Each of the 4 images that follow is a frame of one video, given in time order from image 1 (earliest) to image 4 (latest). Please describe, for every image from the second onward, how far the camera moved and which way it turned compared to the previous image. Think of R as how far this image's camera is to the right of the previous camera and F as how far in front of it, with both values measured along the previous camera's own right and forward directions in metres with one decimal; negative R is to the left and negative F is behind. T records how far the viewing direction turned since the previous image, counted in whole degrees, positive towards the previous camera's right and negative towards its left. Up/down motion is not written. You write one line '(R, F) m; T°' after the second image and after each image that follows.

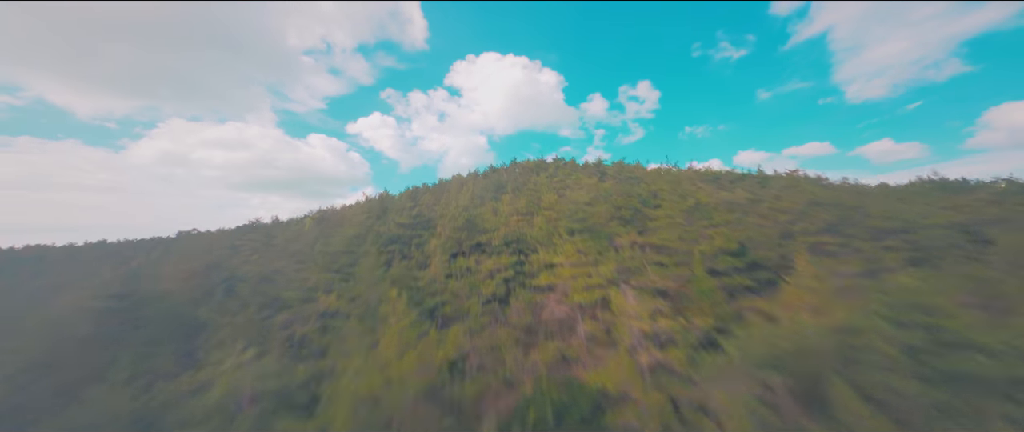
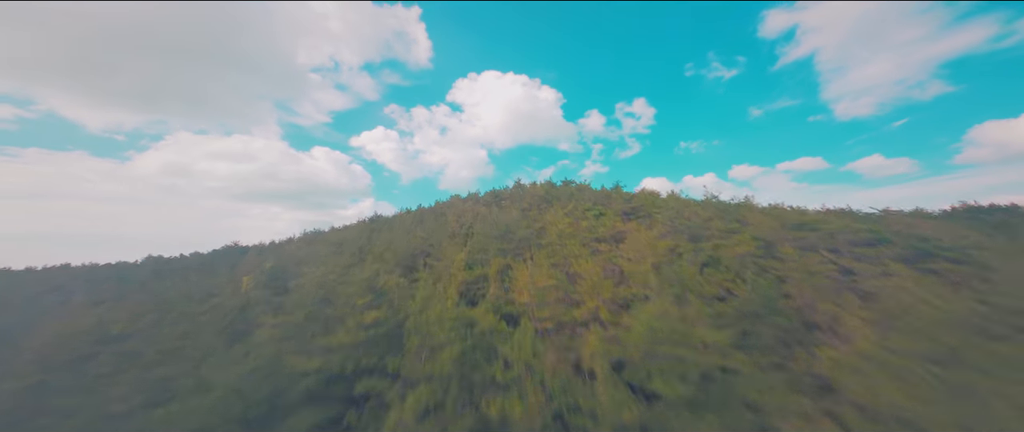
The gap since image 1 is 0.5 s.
(-0.2, +1.8) m; 0°
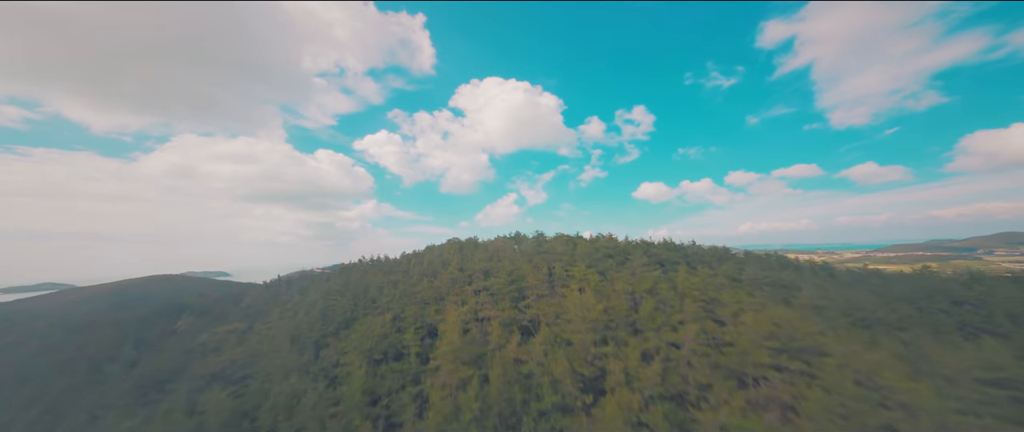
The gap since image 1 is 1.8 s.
(-0.6, +3.8) m; 0°
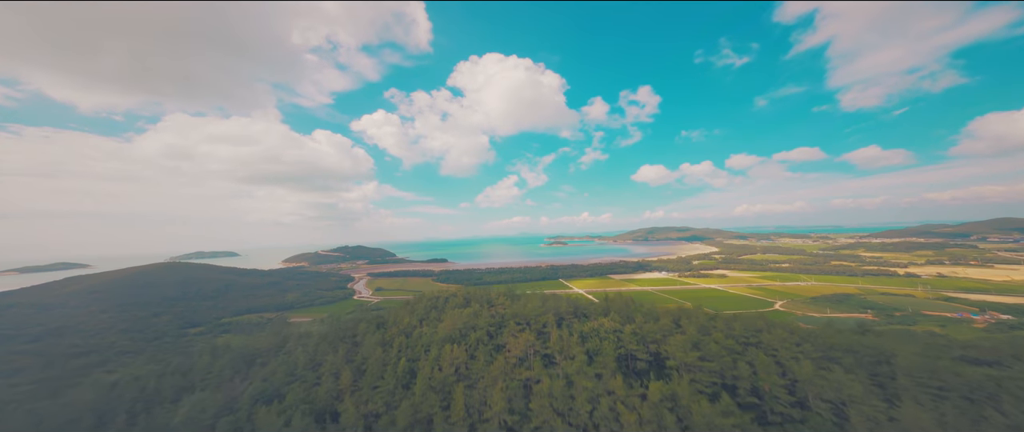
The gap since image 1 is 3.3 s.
(+3.7, +7.6) m; 0°
